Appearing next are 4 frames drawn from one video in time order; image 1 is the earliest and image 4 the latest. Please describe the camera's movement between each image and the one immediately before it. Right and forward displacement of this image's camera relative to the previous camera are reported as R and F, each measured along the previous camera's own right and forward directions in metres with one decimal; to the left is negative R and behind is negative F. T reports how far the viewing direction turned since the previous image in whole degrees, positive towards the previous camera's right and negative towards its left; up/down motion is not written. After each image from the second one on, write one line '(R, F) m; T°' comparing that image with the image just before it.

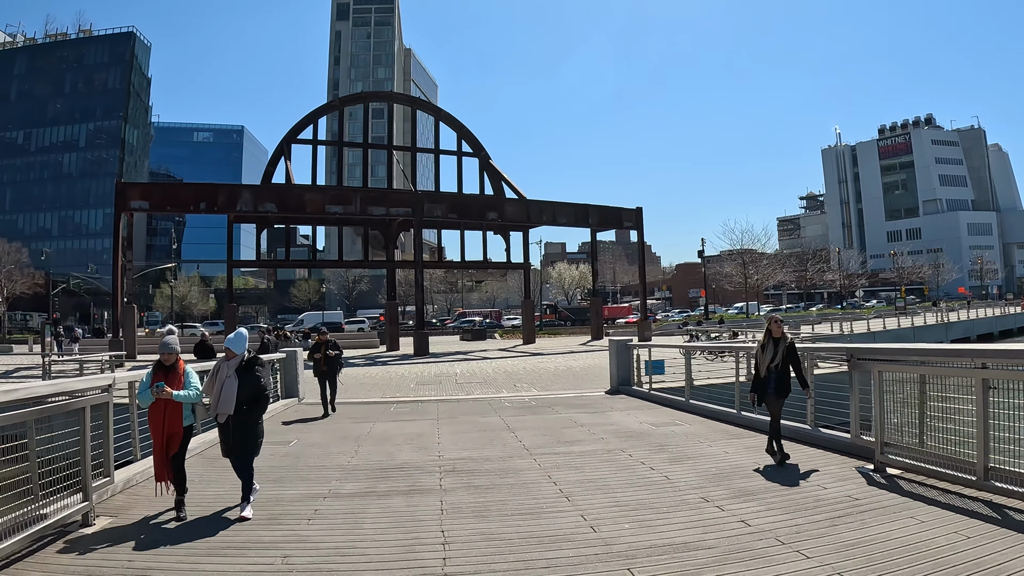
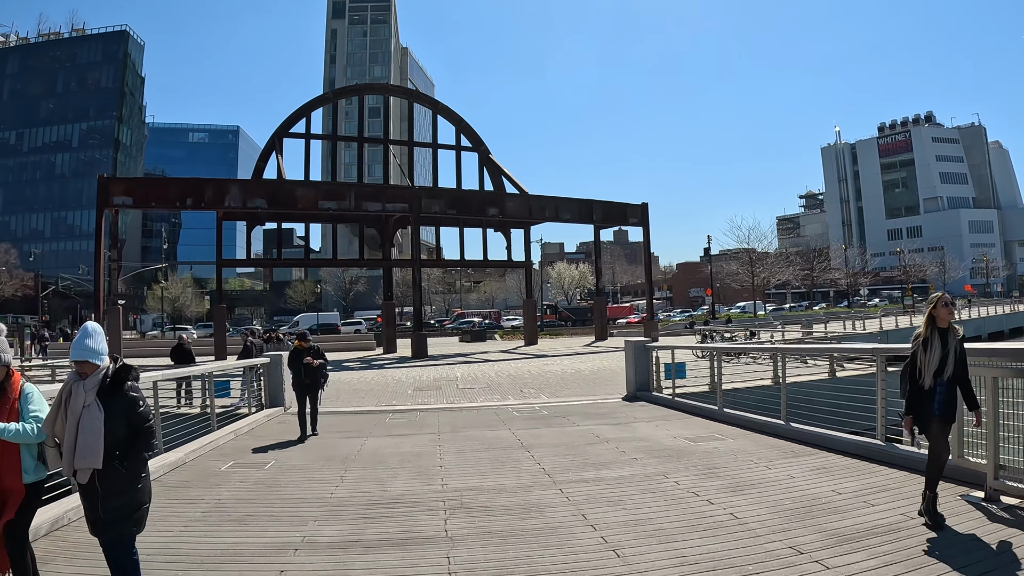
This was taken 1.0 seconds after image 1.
(-0.2, +1.3) m; 0°
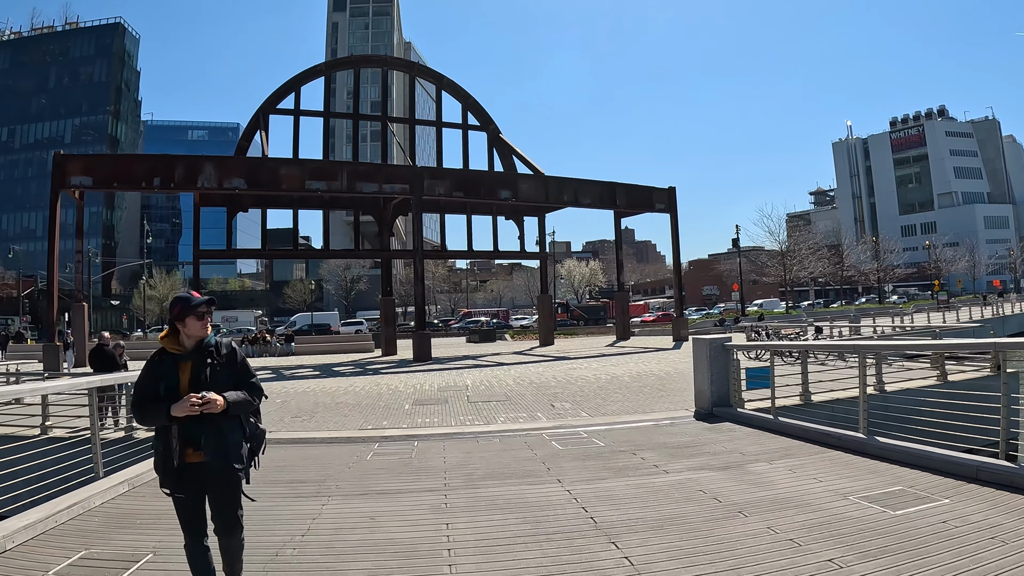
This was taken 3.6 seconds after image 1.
(-0.4, +3.3) m; -1°
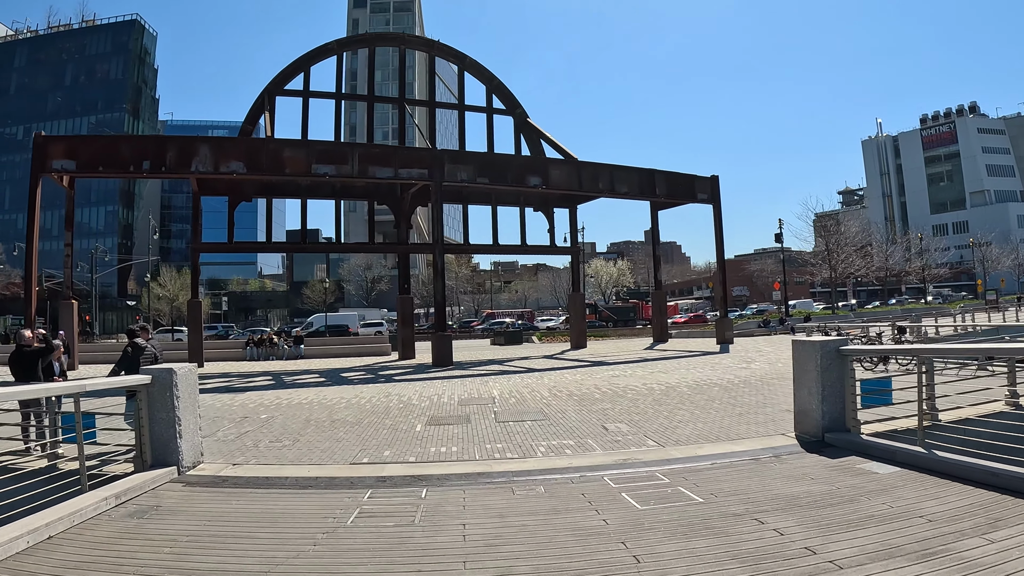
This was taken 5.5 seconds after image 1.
(-0.3, +2.3) m; -2°
